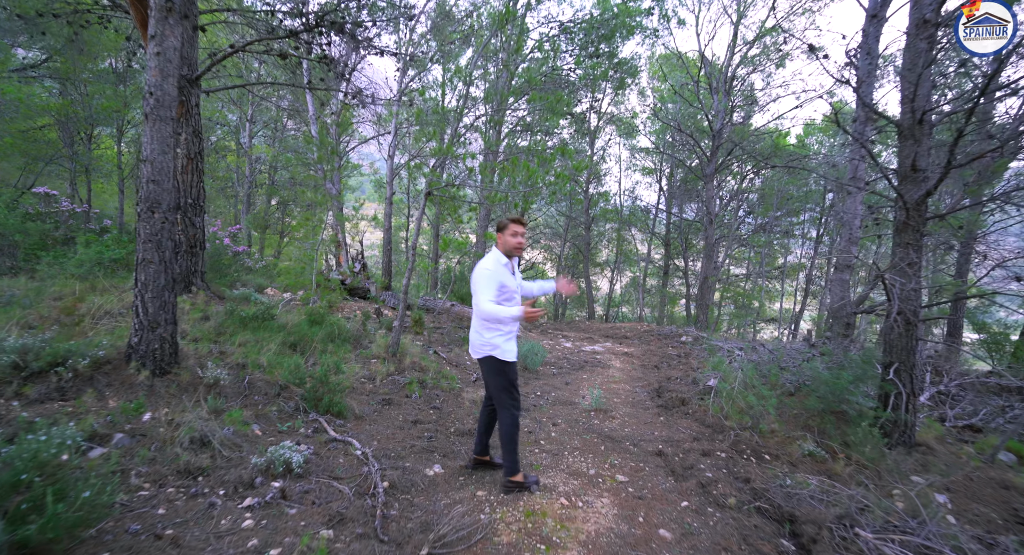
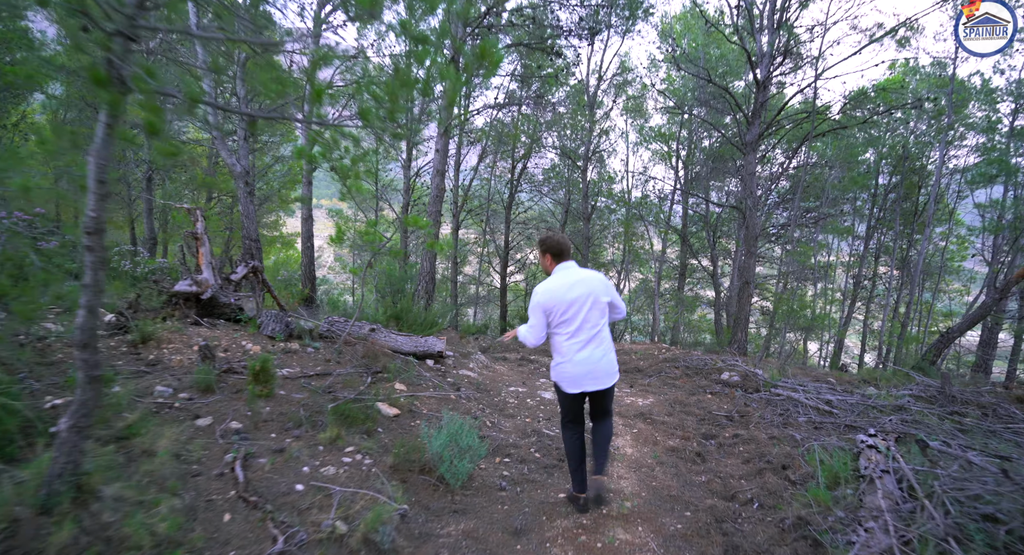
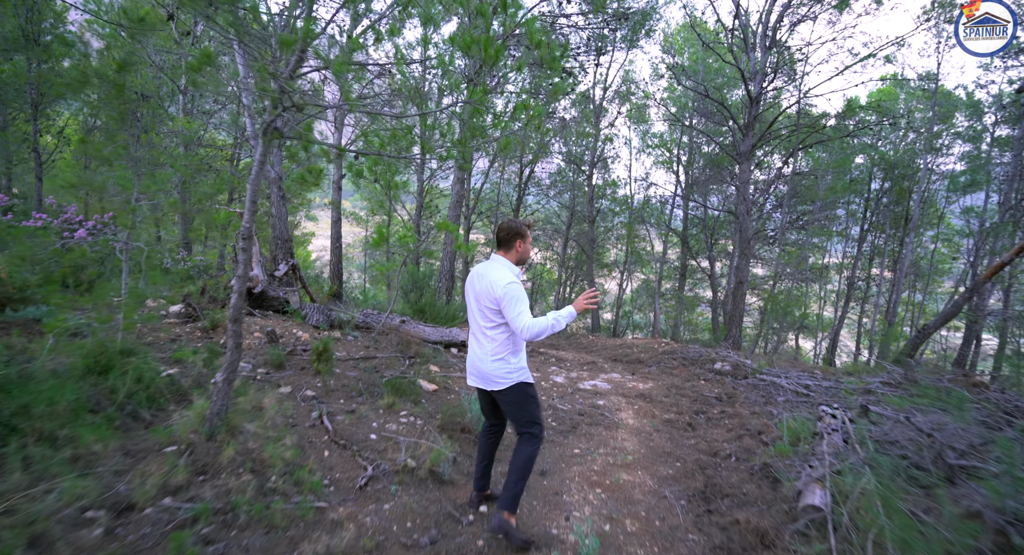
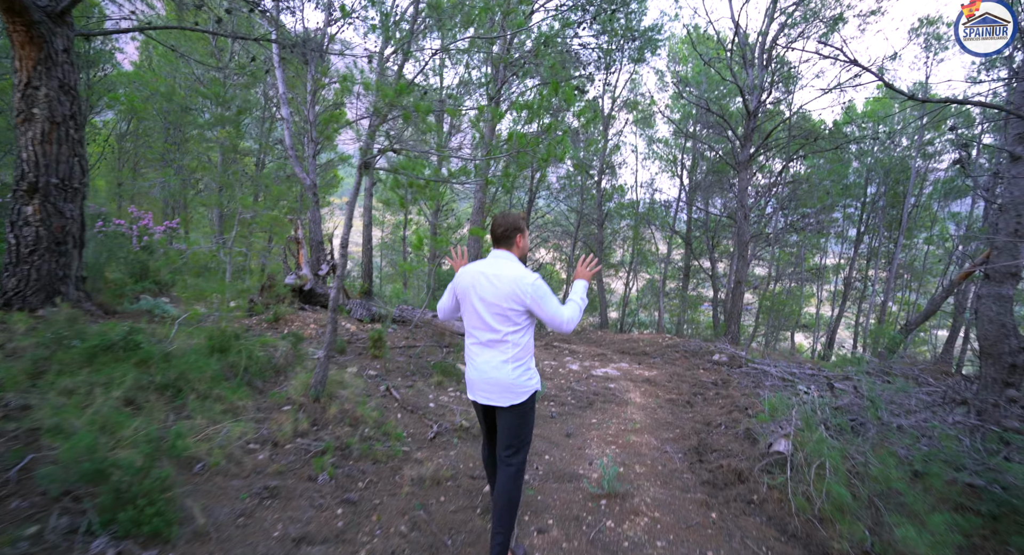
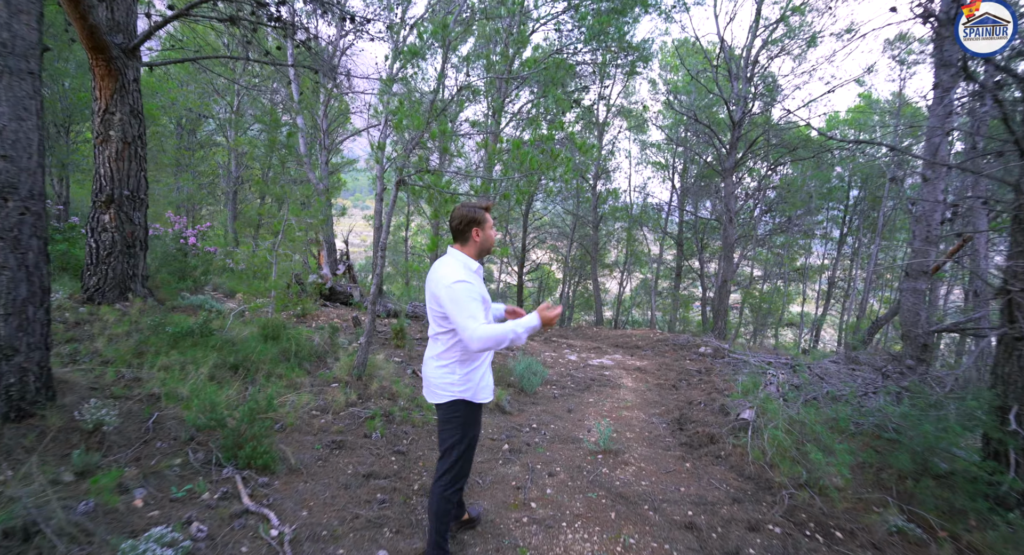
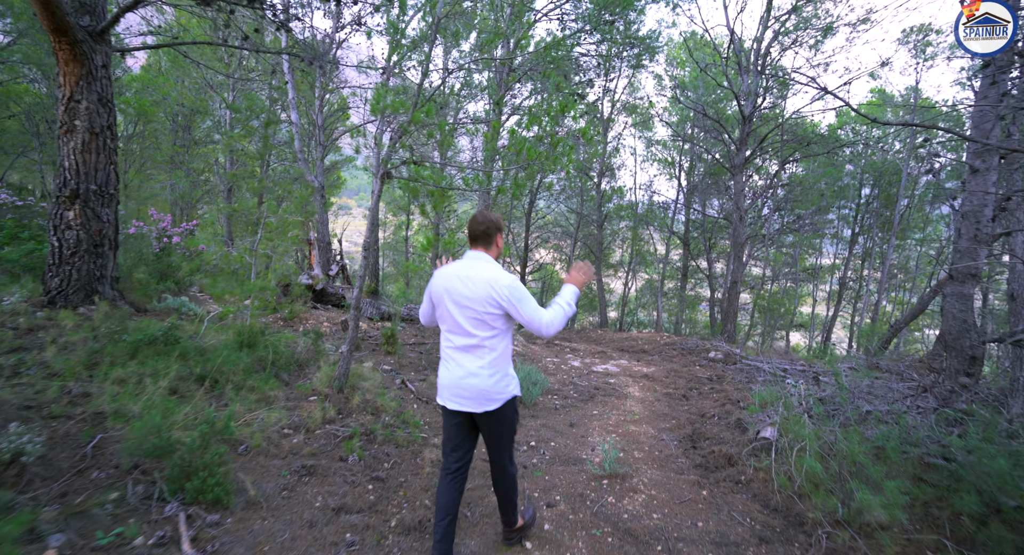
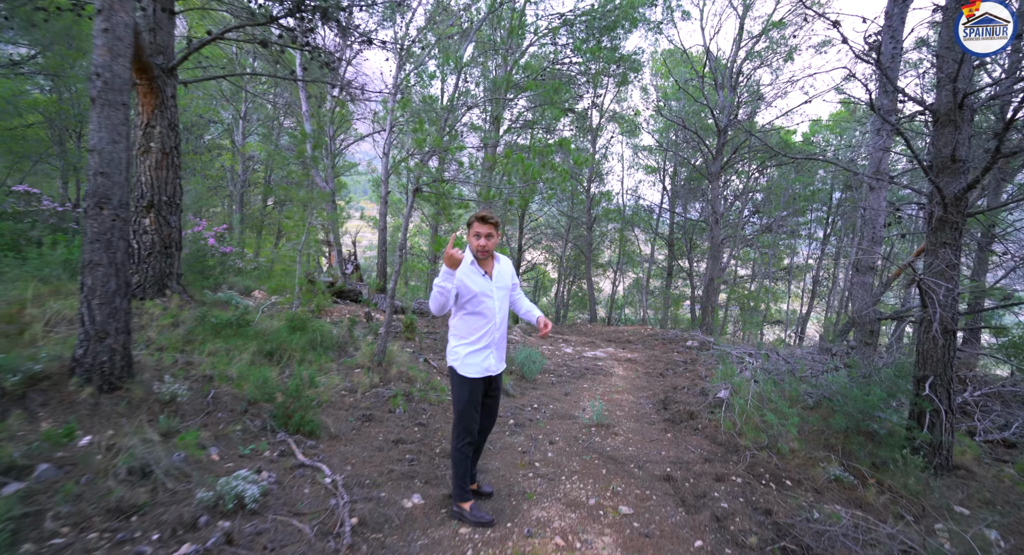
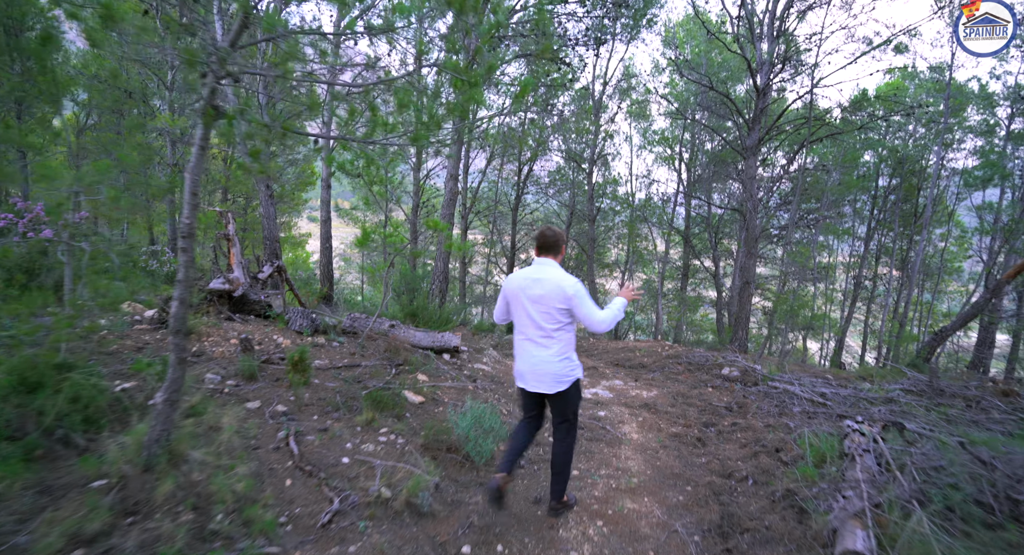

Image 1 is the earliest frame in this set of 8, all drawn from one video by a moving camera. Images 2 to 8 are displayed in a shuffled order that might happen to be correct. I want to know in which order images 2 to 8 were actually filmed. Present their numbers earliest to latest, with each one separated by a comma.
7, 5, 6, 4, 3, 8, 2
